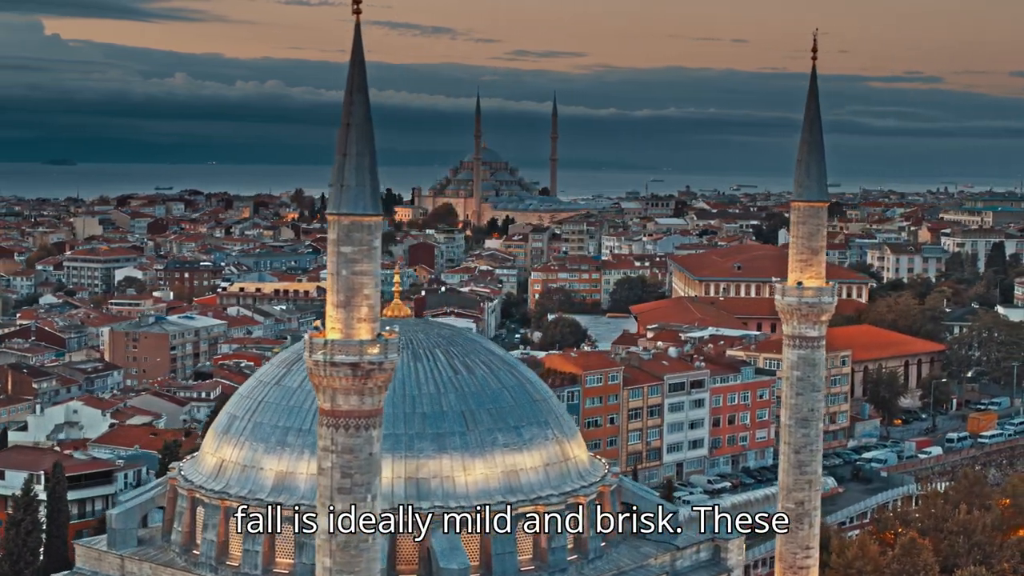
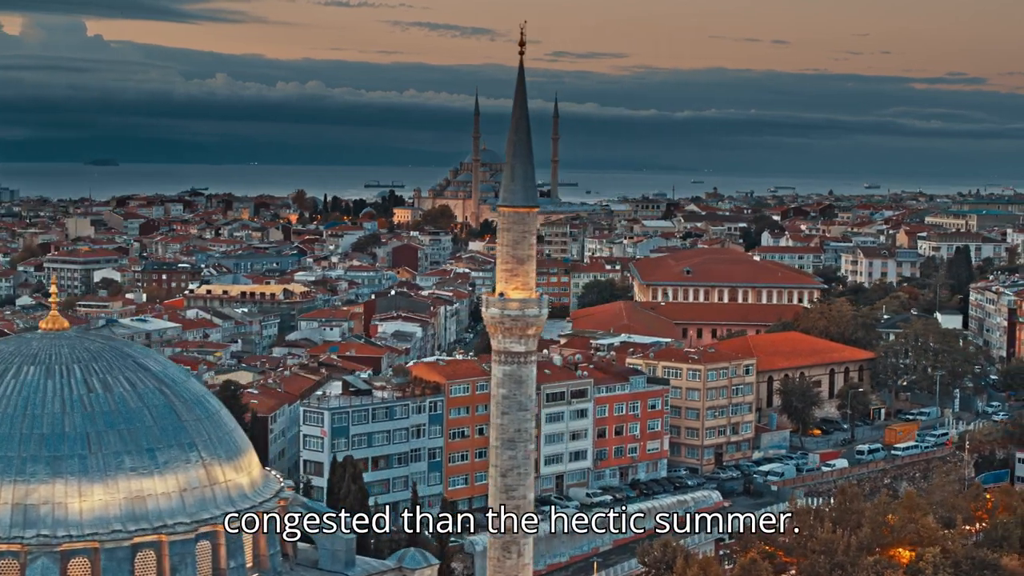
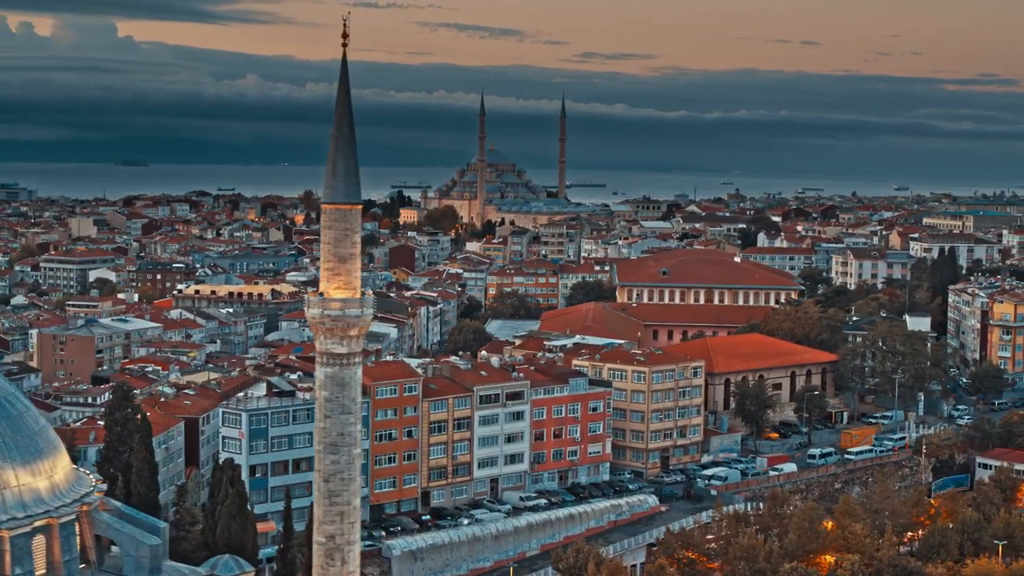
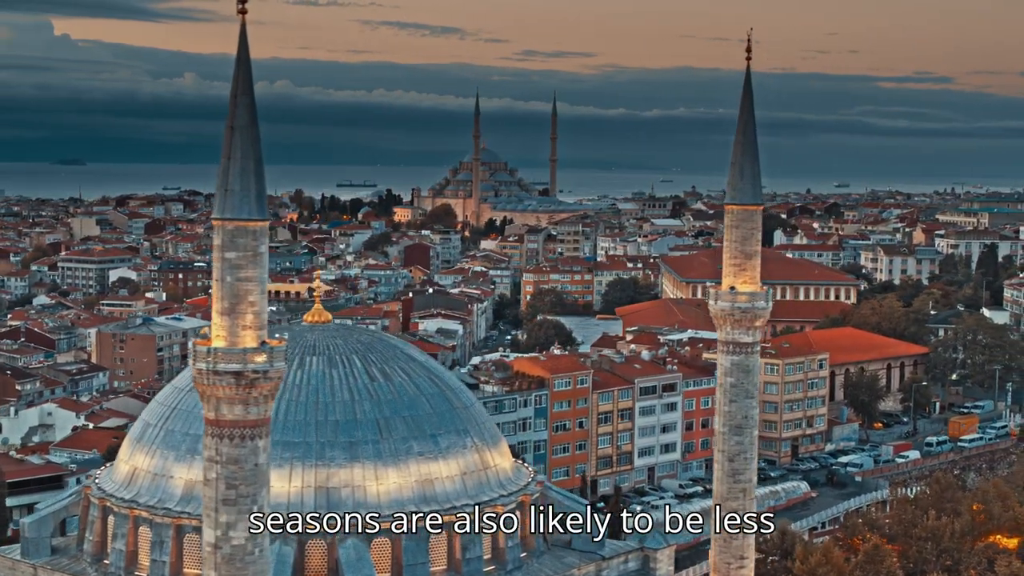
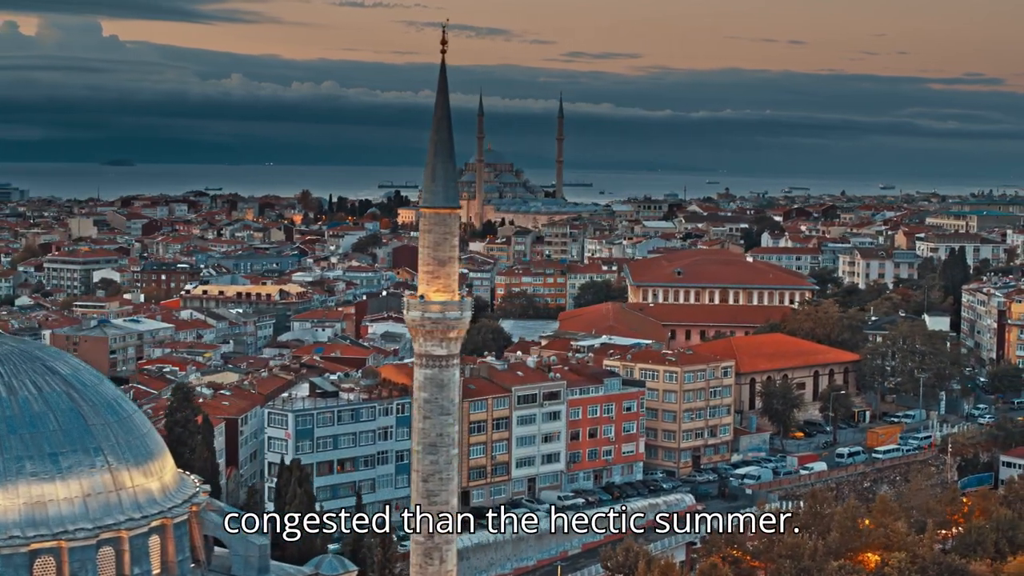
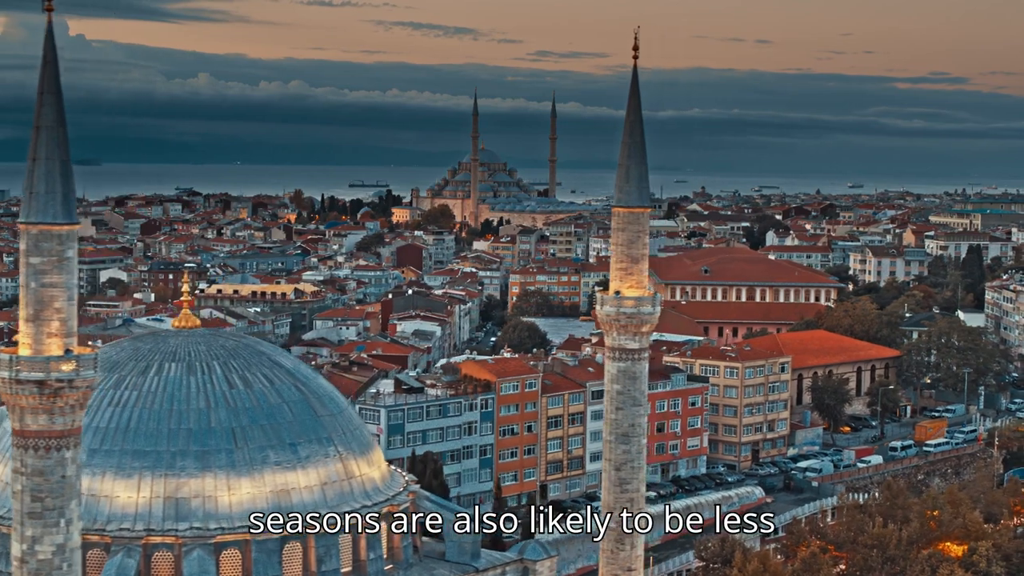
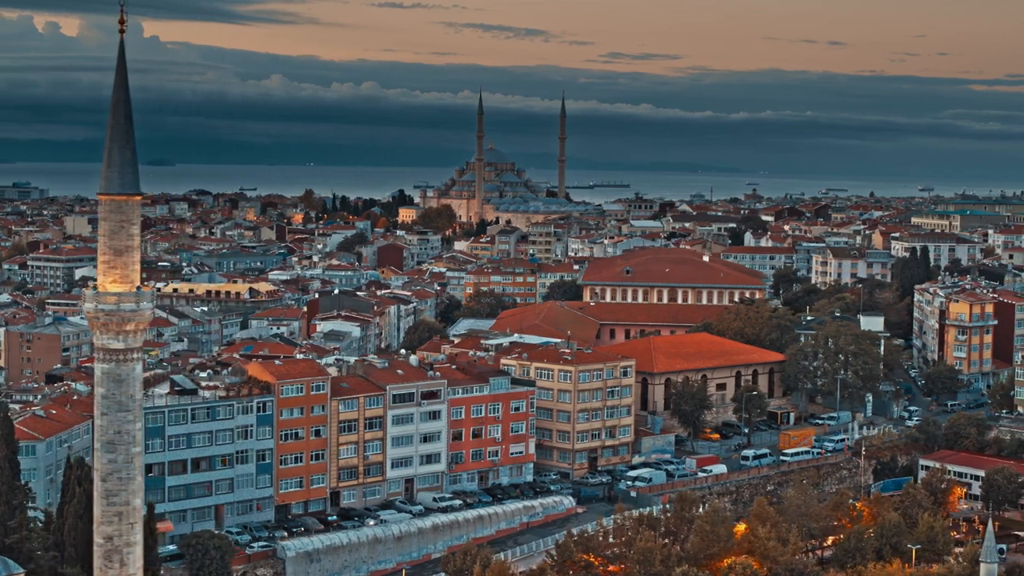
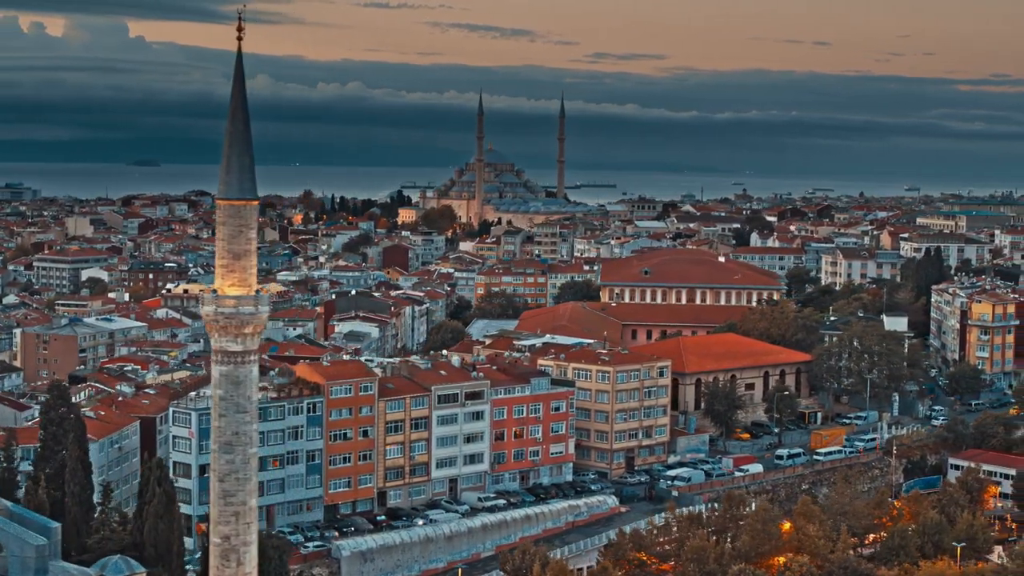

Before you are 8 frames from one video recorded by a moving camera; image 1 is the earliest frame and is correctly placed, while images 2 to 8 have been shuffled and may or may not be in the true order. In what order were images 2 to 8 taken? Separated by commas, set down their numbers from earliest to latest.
4, 6, 2, 5, 3, 8, 7
